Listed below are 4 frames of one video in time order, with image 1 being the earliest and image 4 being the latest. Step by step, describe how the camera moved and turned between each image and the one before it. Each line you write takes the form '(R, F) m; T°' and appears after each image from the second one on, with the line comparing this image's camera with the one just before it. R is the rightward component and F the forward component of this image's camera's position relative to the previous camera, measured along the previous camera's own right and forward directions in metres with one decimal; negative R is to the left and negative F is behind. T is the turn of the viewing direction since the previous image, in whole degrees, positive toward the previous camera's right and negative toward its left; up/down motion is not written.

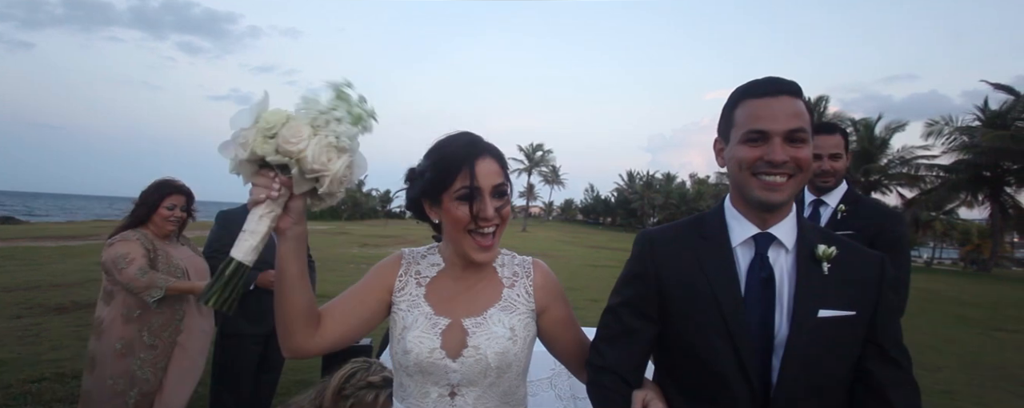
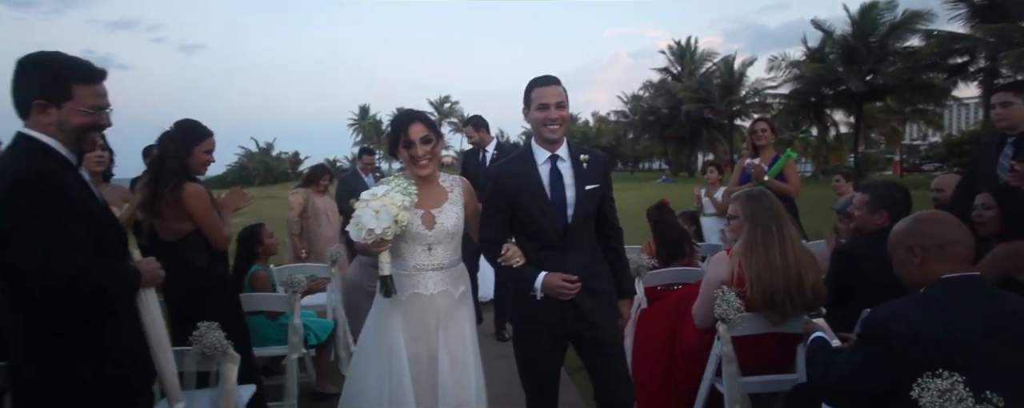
(-0.3, -2.6) m; +11°
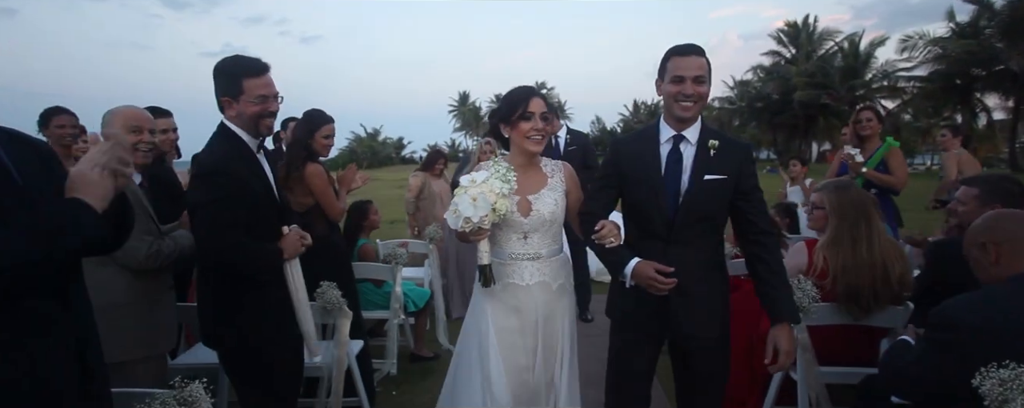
(0.0, -0.3) m; -11°
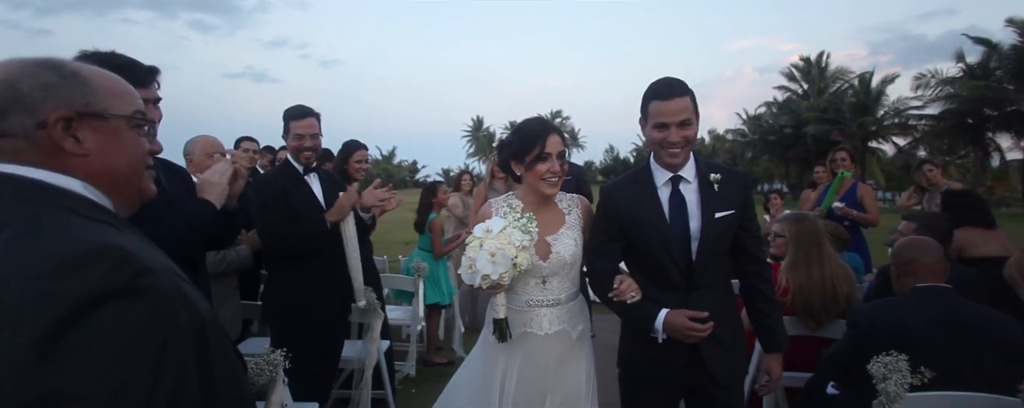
(0.0, -0.5) m; -1°
